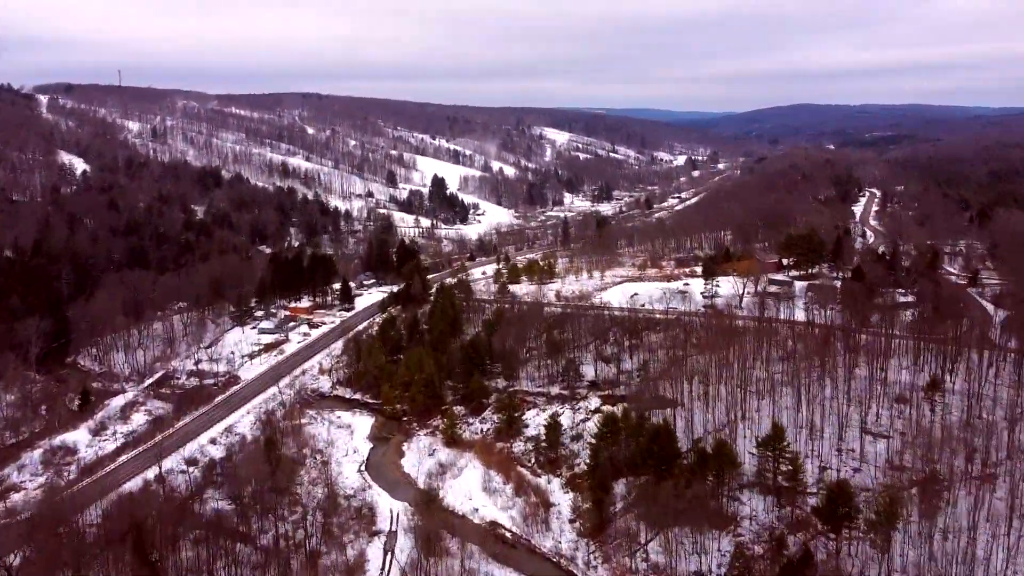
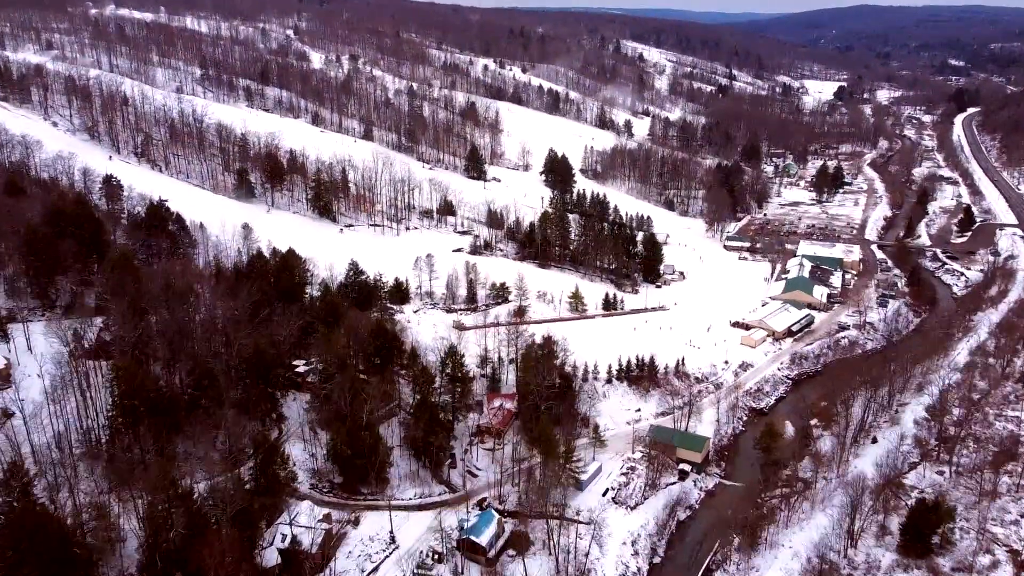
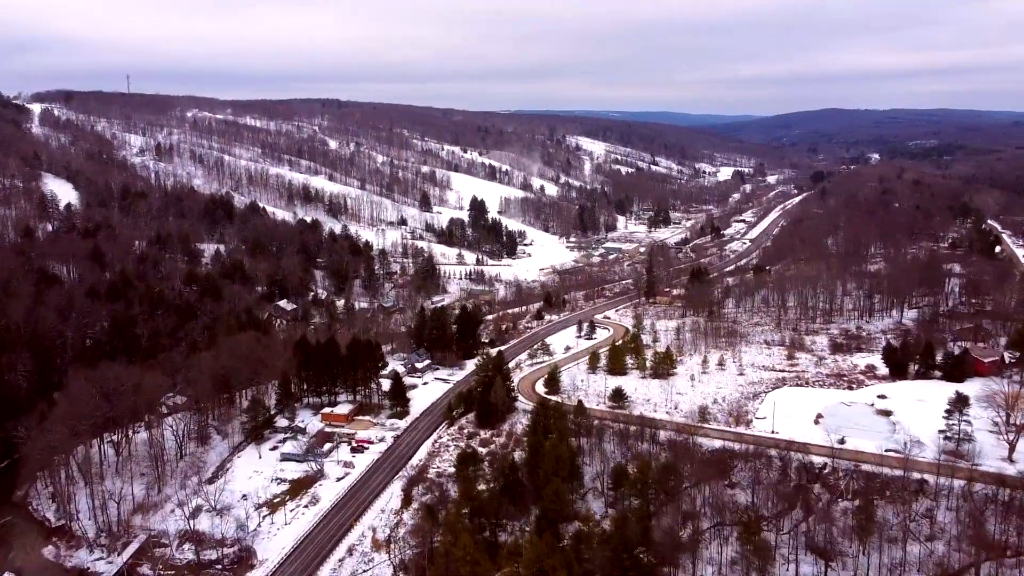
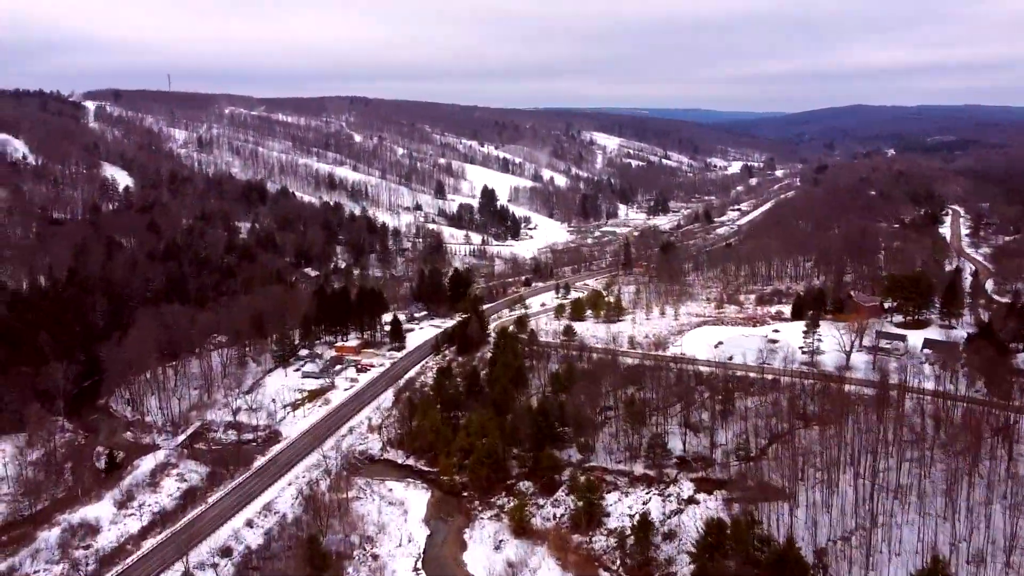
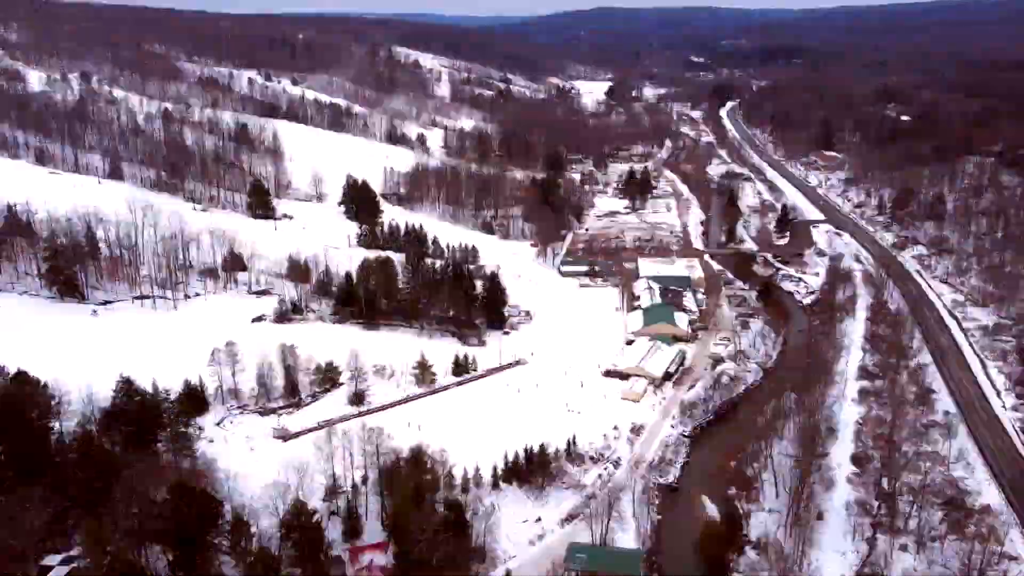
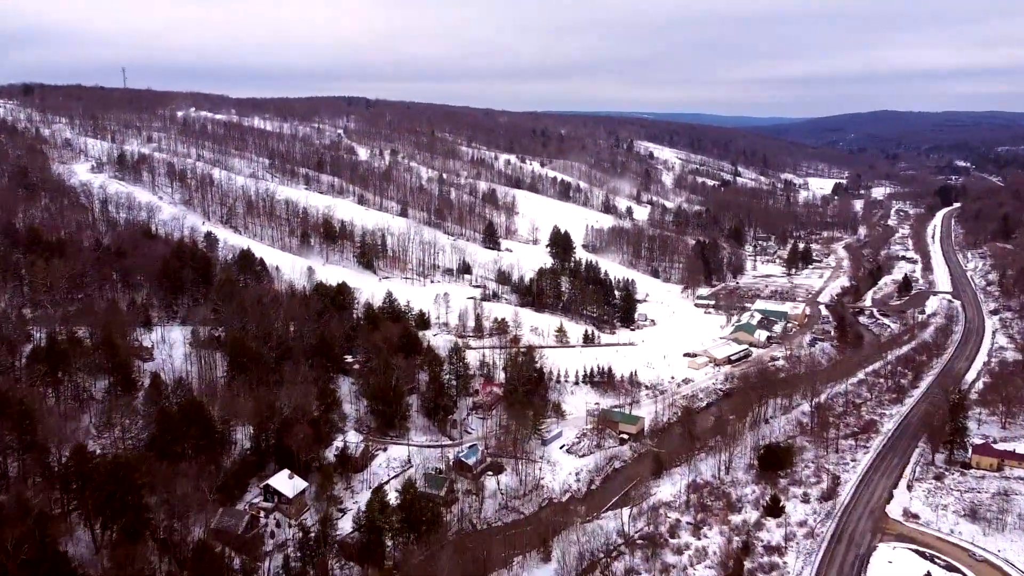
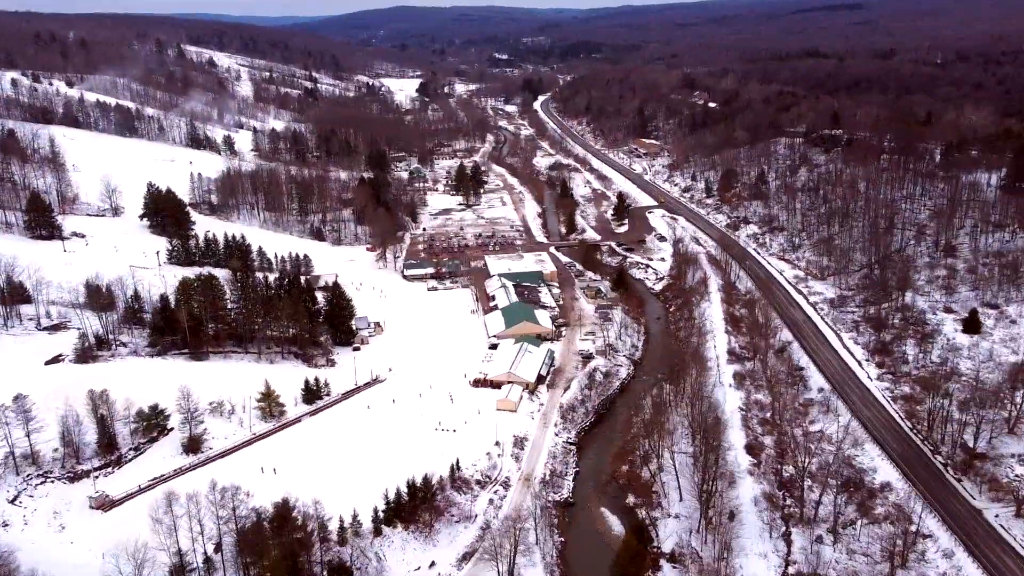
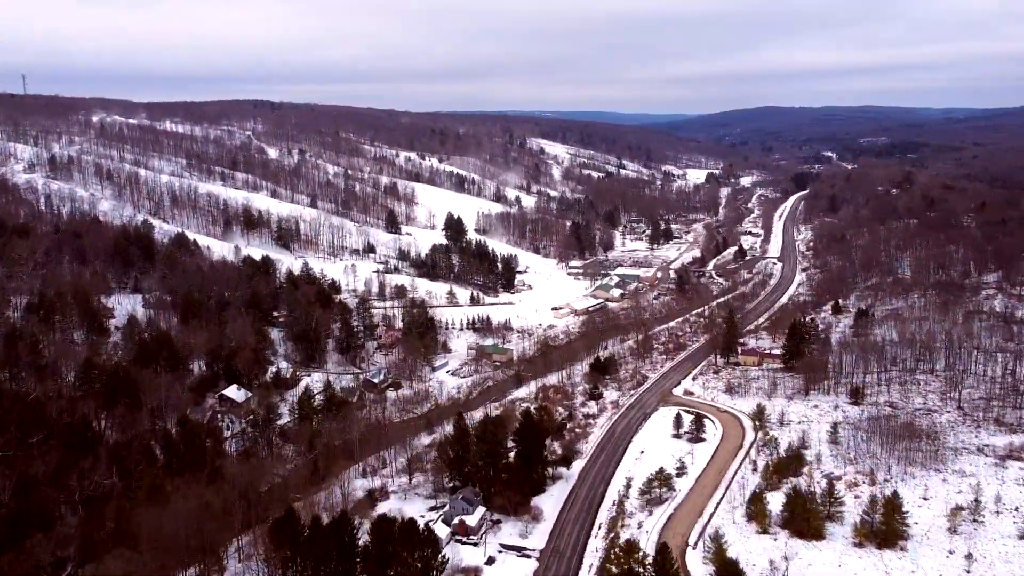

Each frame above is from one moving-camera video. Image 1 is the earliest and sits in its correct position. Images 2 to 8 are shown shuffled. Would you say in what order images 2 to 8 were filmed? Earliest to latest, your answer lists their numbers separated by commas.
4, 3, 8, 6, 2, 5, 7
